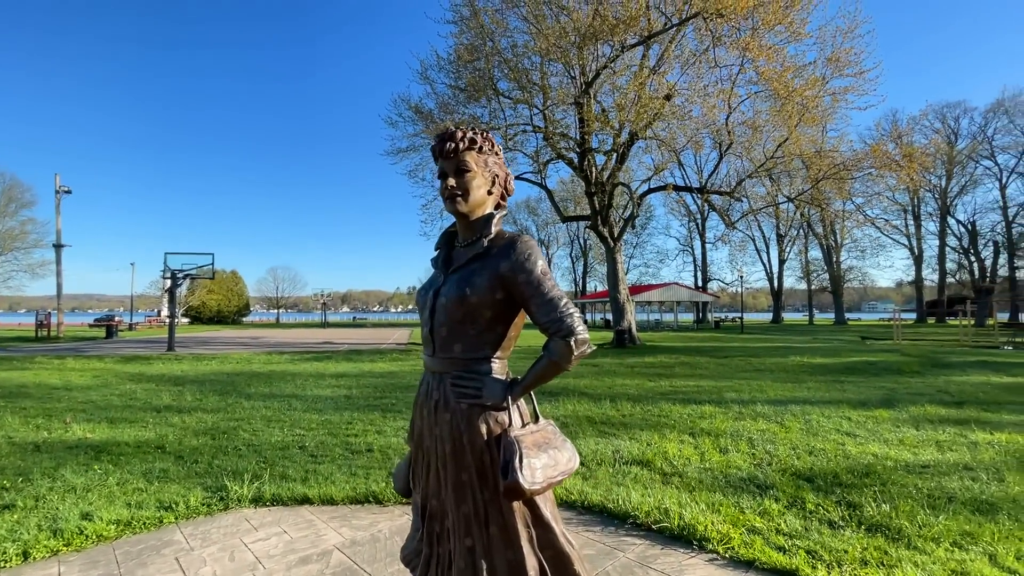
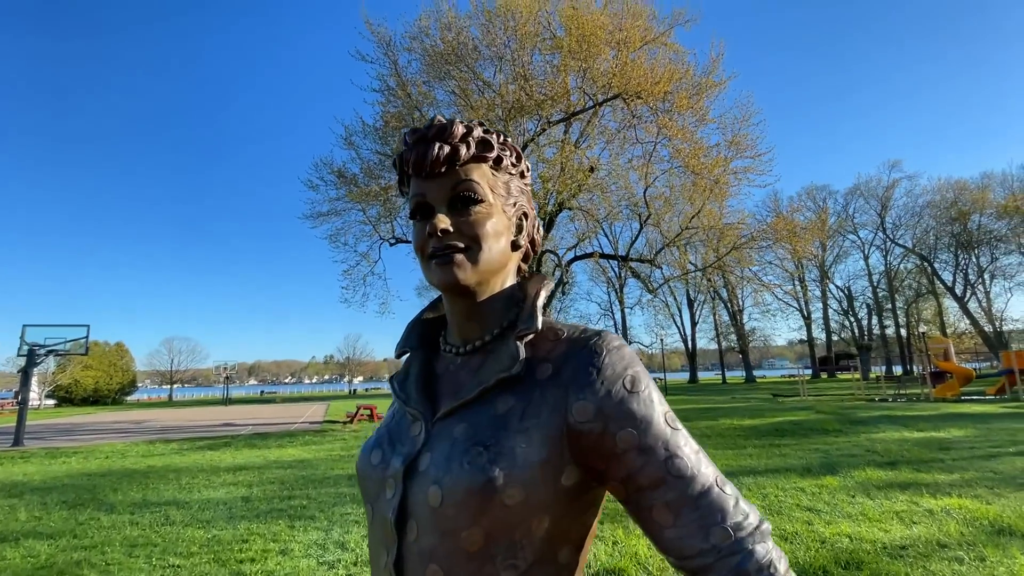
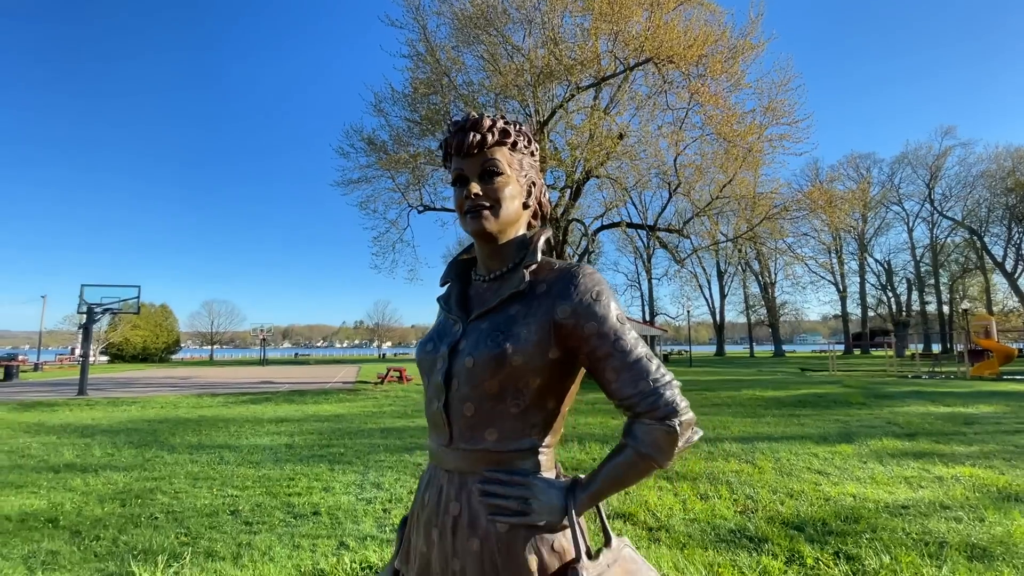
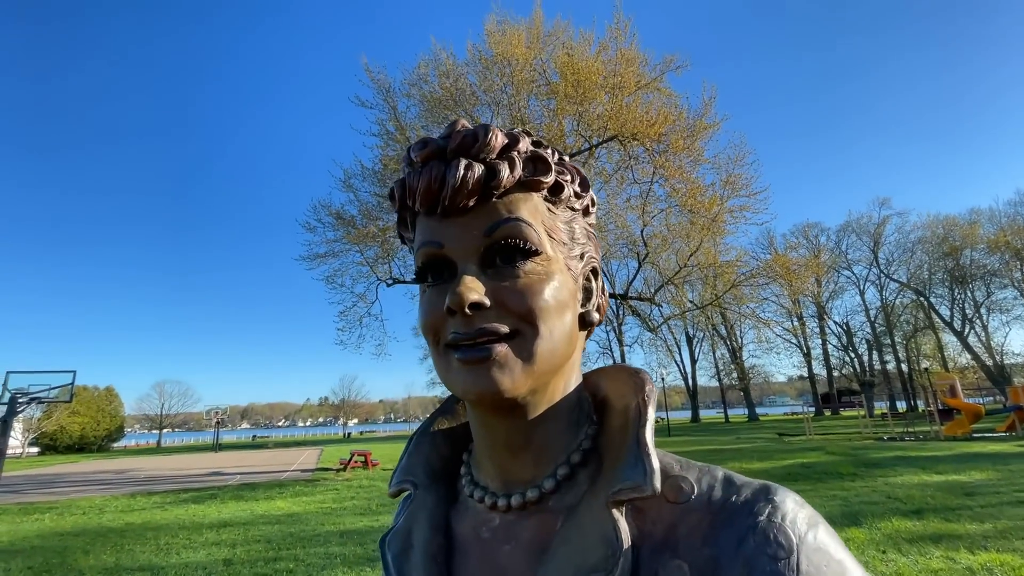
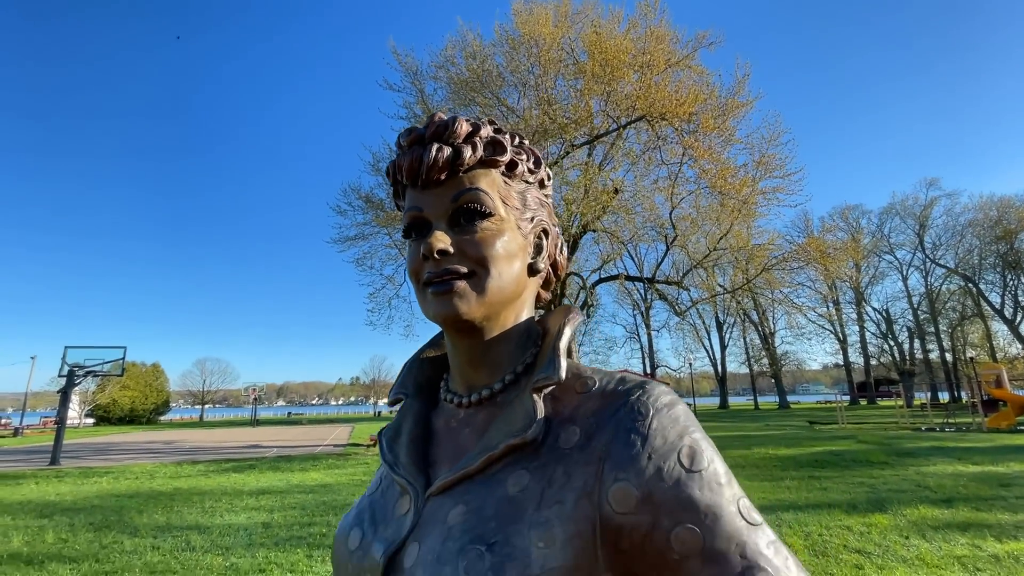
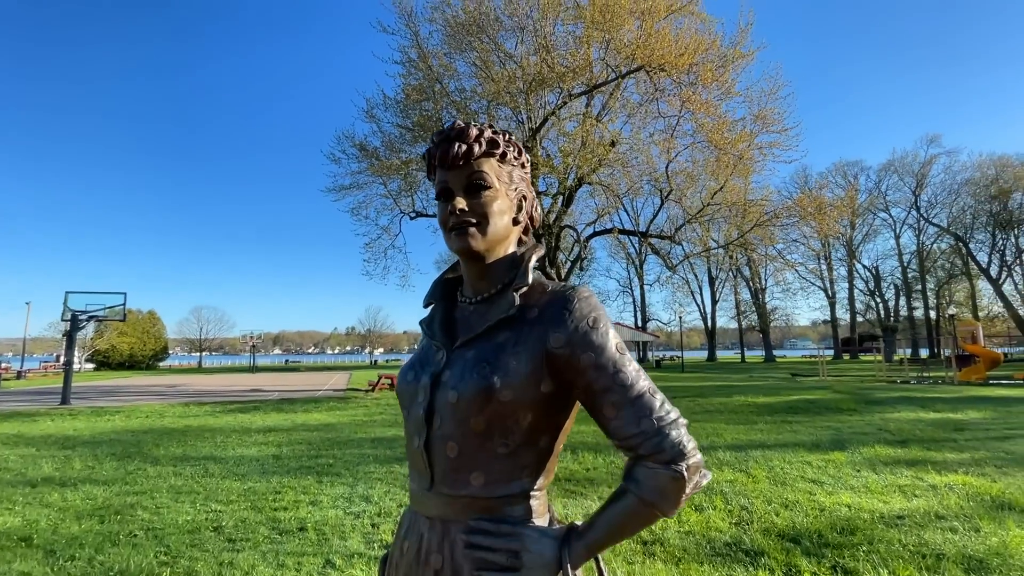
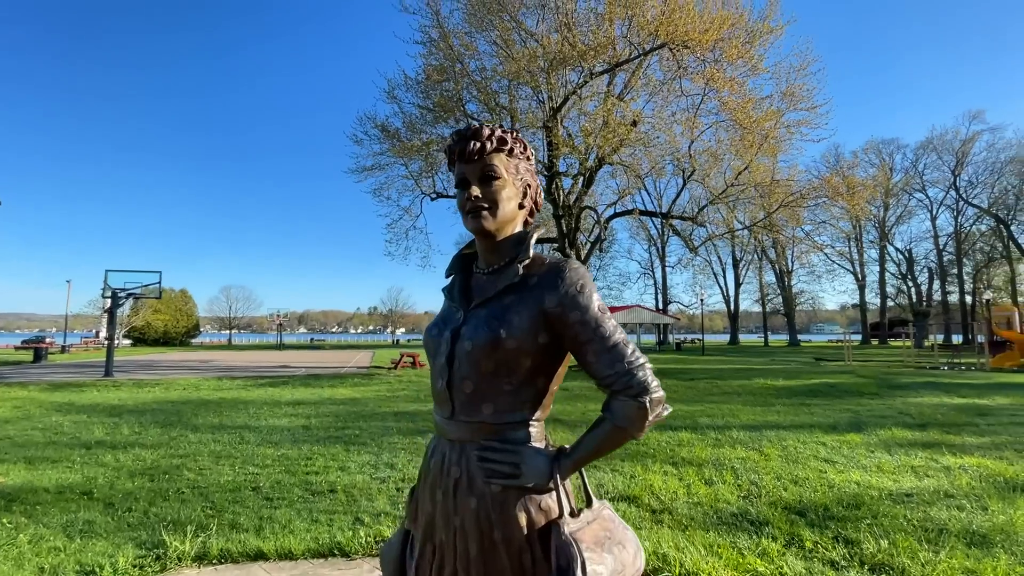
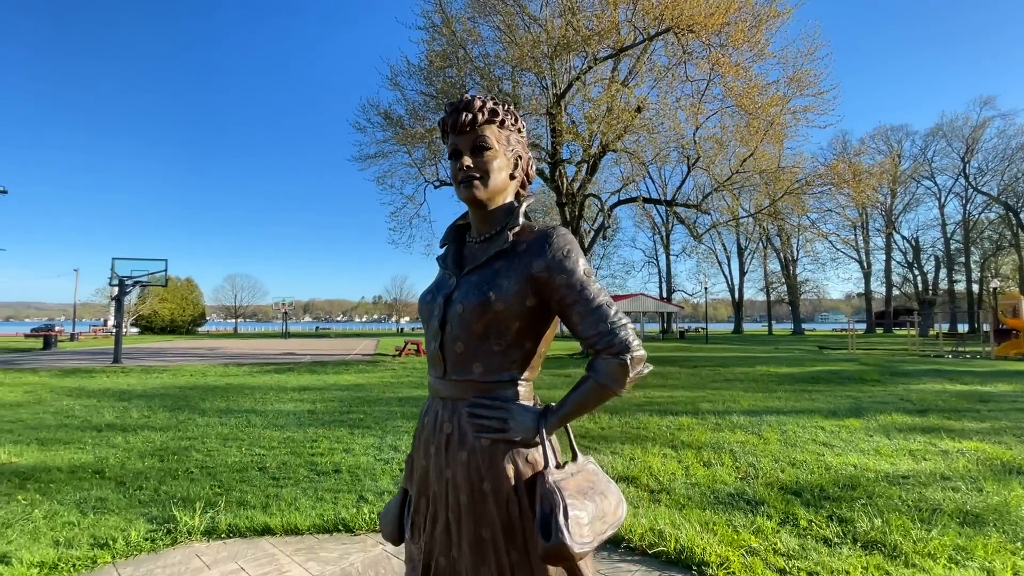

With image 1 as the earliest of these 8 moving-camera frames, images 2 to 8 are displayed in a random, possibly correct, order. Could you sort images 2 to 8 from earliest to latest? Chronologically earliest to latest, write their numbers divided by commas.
7, 6, 2, 4, 5, 3, 8
